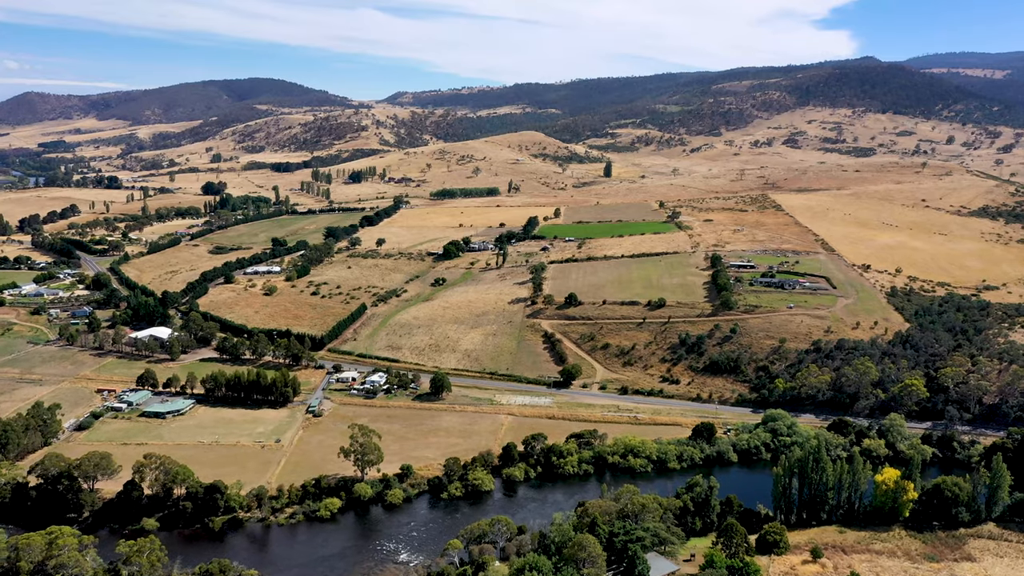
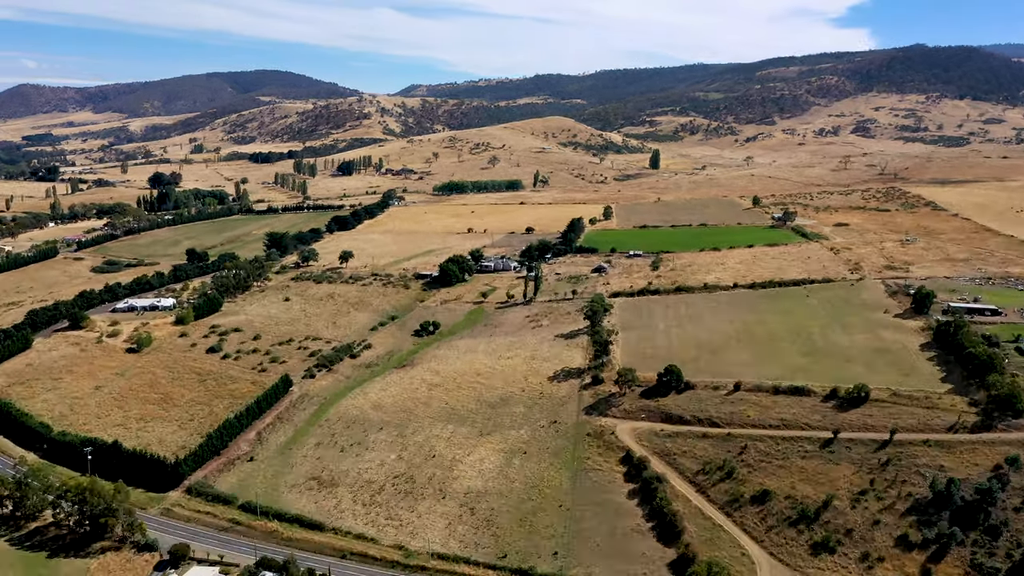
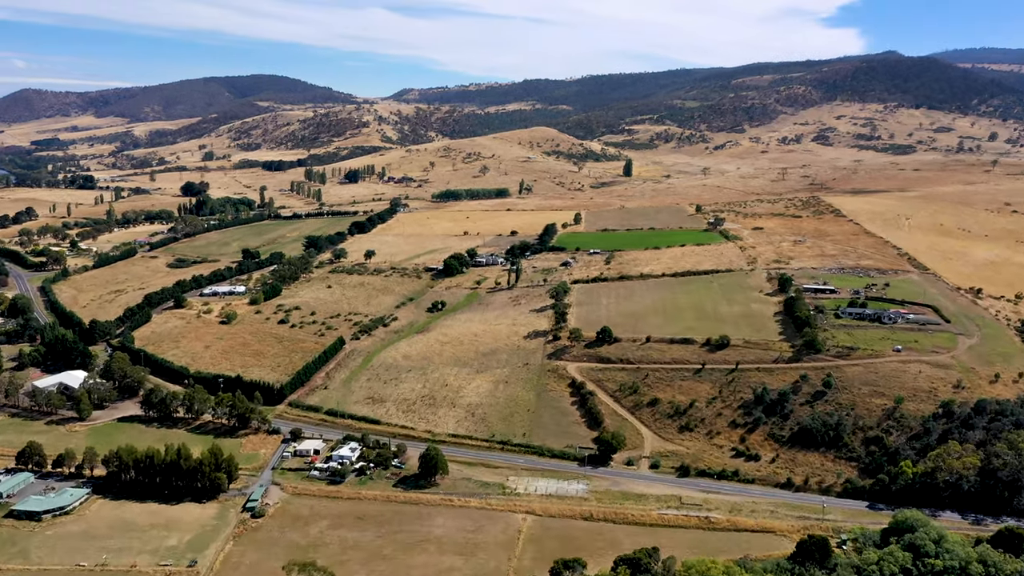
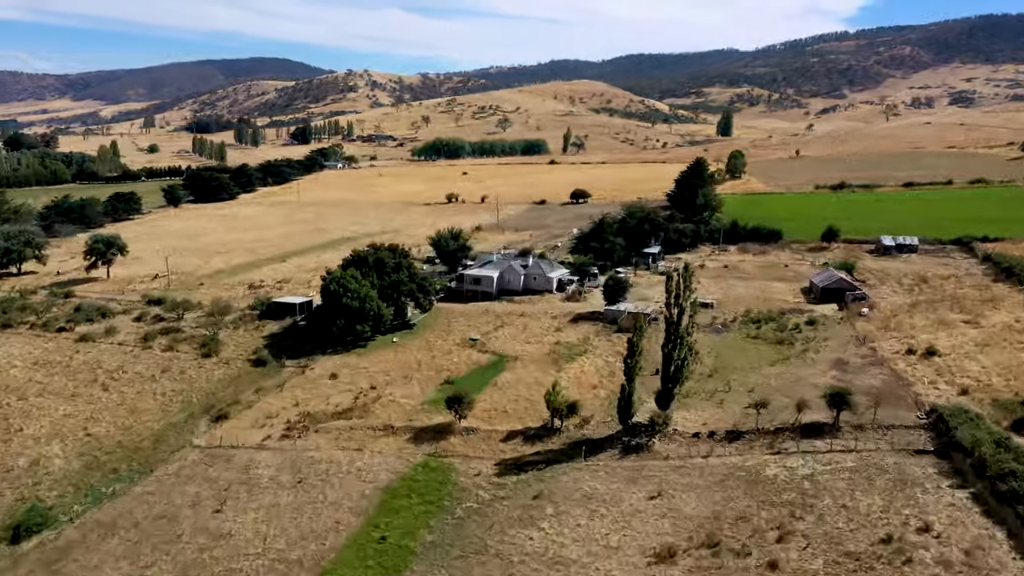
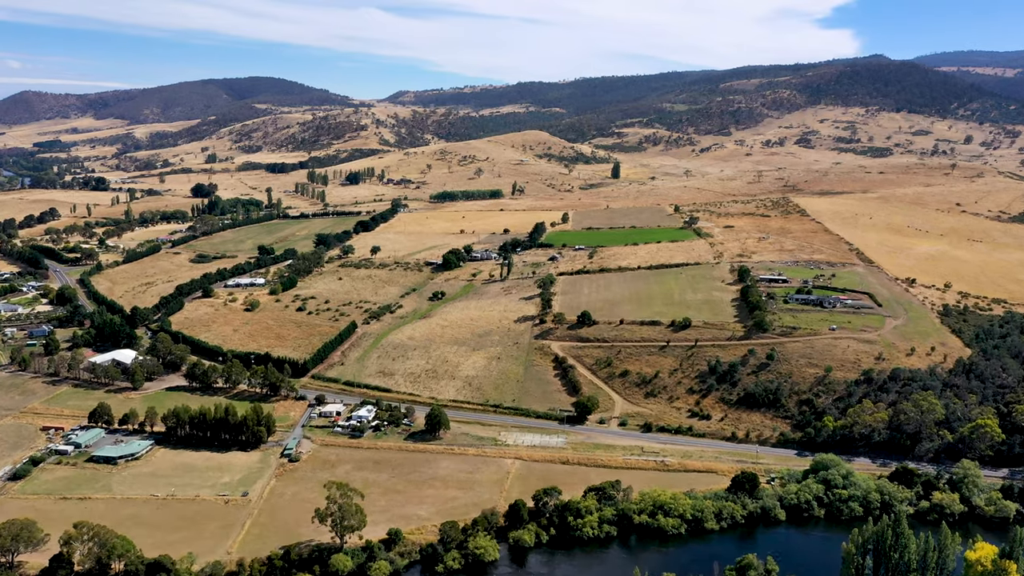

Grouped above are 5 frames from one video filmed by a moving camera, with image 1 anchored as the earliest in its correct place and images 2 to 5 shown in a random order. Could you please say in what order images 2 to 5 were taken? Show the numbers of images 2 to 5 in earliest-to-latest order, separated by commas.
5, 3, 2, 4
